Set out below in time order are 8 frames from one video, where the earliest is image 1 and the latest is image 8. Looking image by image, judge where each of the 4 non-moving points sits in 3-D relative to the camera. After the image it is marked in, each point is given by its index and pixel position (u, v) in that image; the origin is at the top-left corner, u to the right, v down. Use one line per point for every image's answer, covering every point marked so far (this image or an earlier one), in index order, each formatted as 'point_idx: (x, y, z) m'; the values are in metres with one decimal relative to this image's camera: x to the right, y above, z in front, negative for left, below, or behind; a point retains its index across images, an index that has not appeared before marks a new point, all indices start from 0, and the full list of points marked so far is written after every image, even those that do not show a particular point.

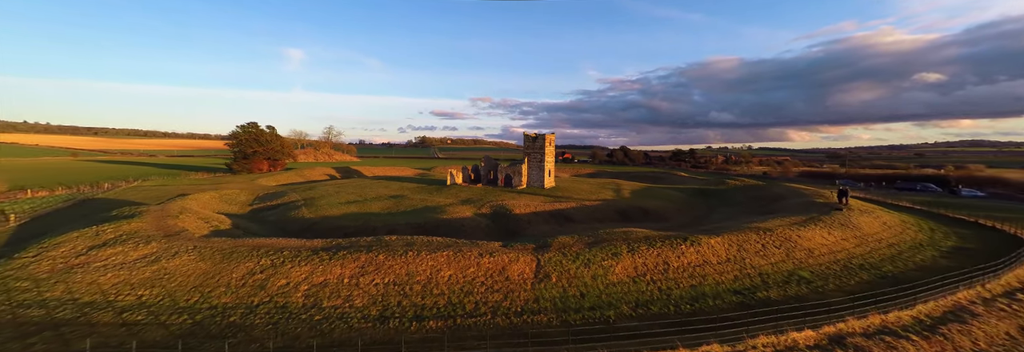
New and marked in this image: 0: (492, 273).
0: (-0.6, -3.1, +9.9) m
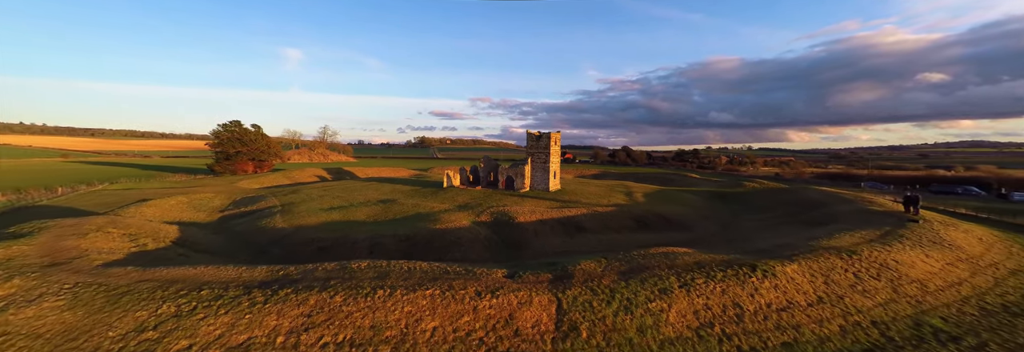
0: (-0.4, -3.3, +6.9) m
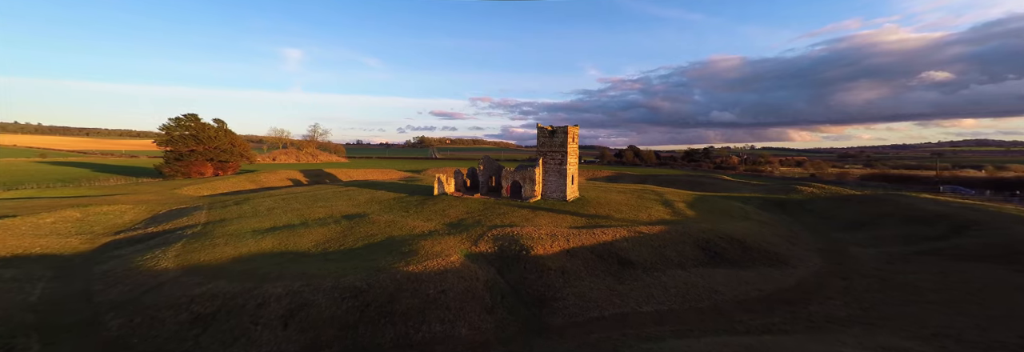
0: (+0.2, -3.7, -0.2) m
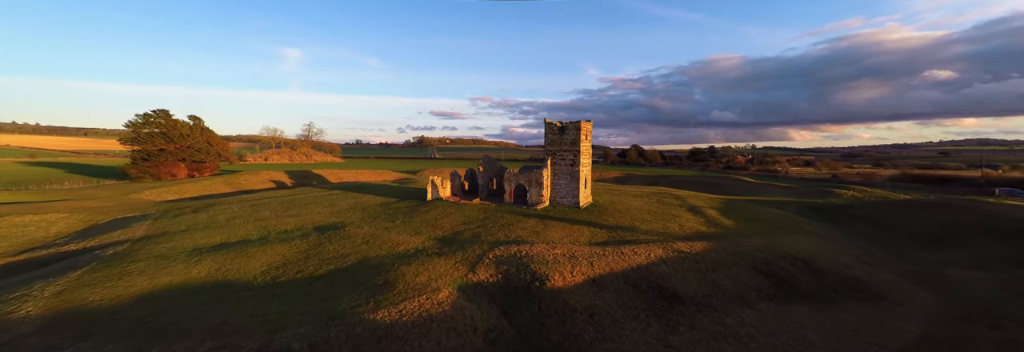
0: (+0.6, -3.9, -3.7) m
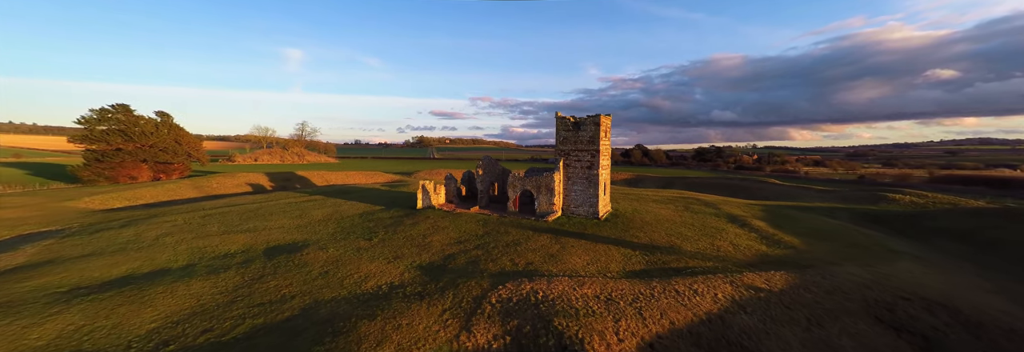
0: (+0.9, -4.2, -7.8) m
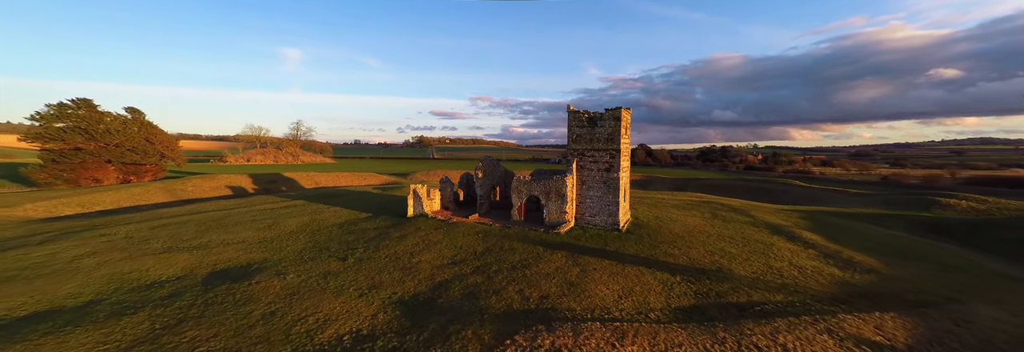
0: (+1.2, -4.4, -10.7) m
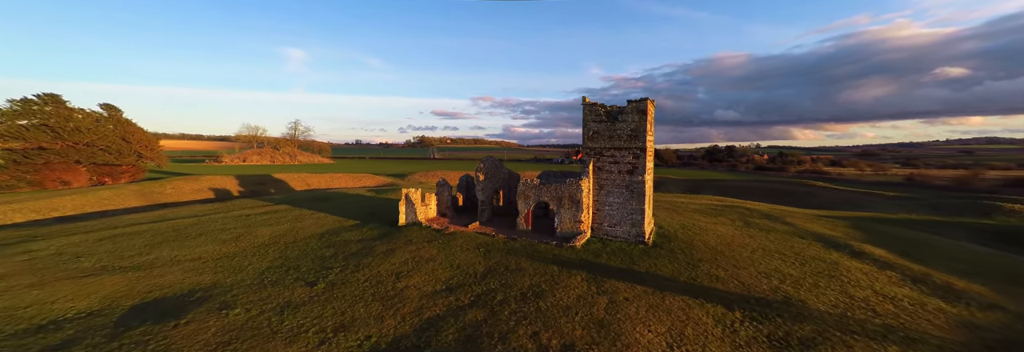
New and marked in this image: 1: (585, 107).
0: (+1.4, -4.6, -13.2) m
1: (+3.7, +3.5, +15.6) m
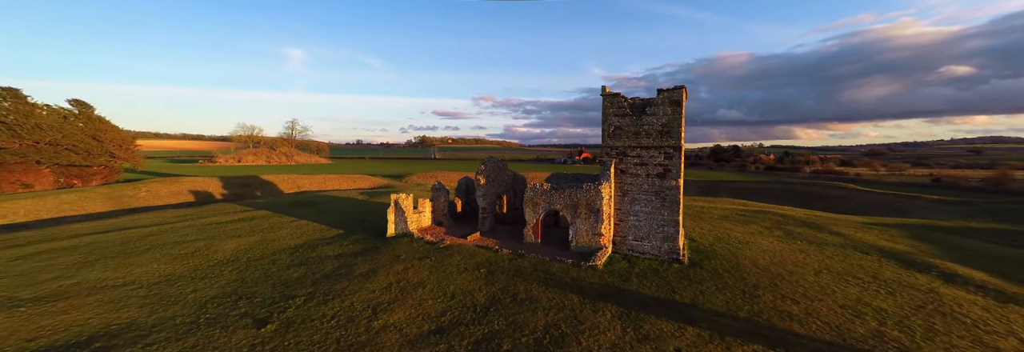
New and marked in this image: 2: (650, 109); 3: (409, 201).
0: (+1.6, -4.7, -15.7) m
1: (+4.0, +3.3, +13.1) m
2: (+5.5, +2.7, +12.3) m
3: (-5.1, -1.2, +15.8) m
